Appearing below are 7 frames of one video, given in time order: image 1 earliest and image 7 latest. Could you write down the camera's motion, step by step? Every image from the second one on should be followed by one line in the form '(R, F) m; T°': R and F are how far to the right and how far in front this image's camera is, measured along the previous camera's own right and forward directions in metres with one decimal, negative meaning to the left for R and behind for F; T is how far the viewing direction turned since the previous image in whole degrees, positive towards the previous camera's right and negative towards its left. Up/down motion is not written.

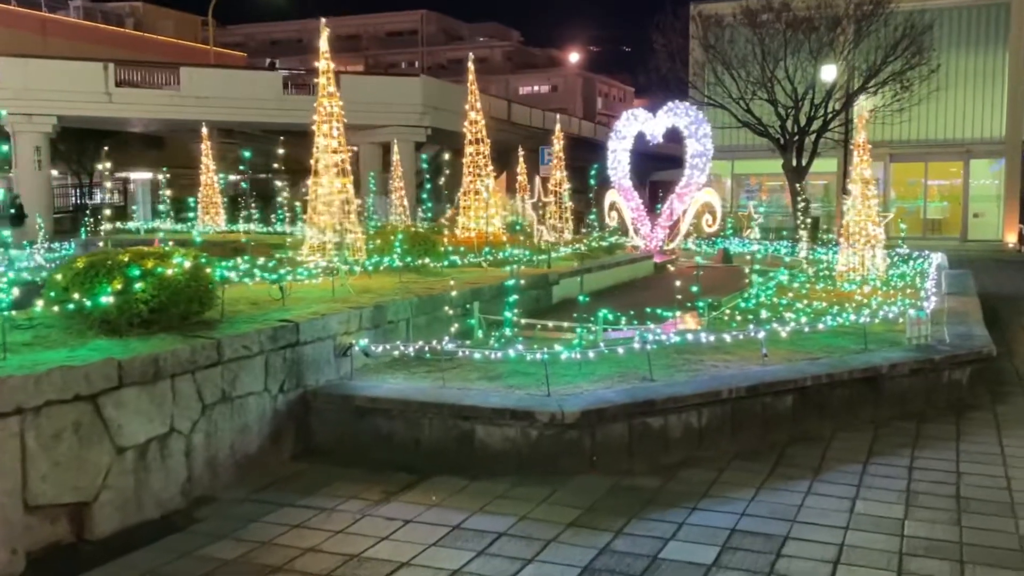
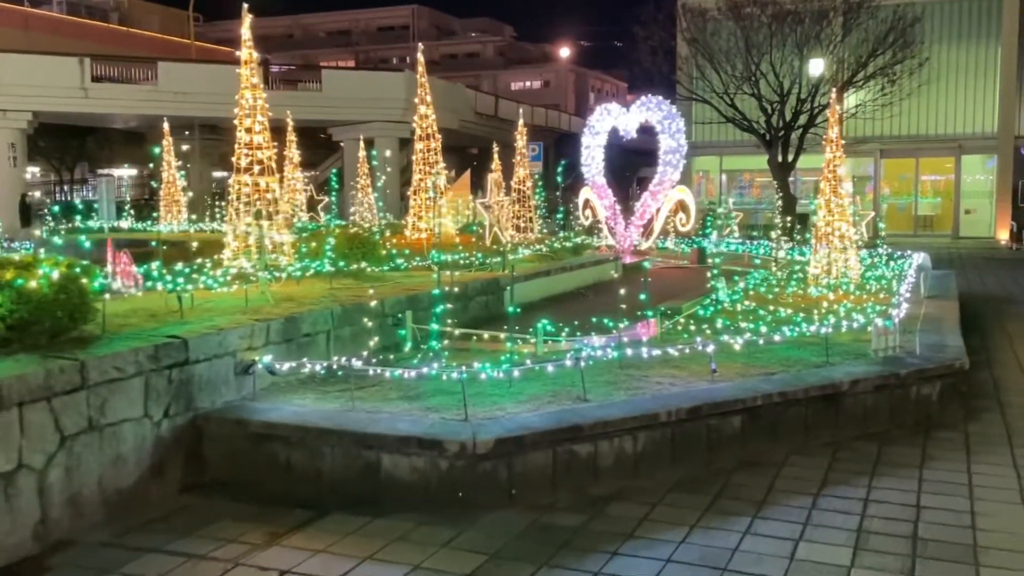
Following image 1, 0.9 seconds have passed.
(+0.4, +0.7) m; 0°
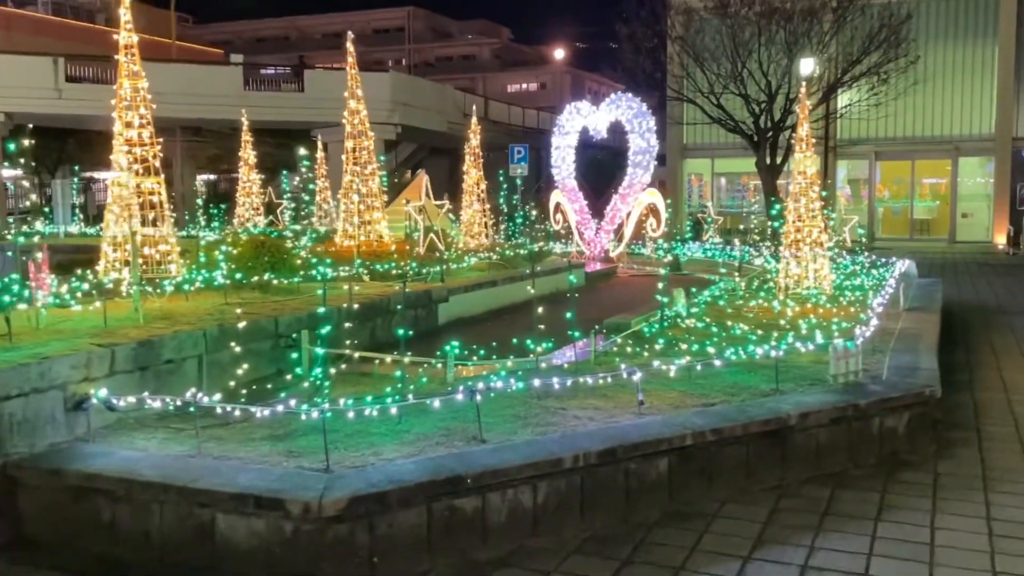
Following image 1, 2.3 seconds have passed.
(+0.6, +1.0) m; 0°
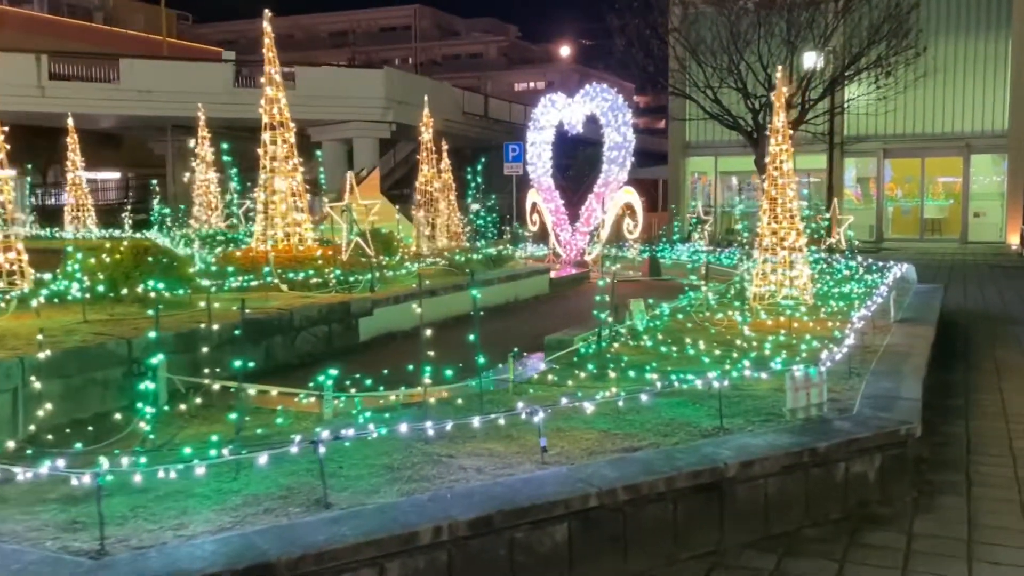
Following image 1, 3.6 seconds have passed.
(+0.6, +1.2) m; -1°
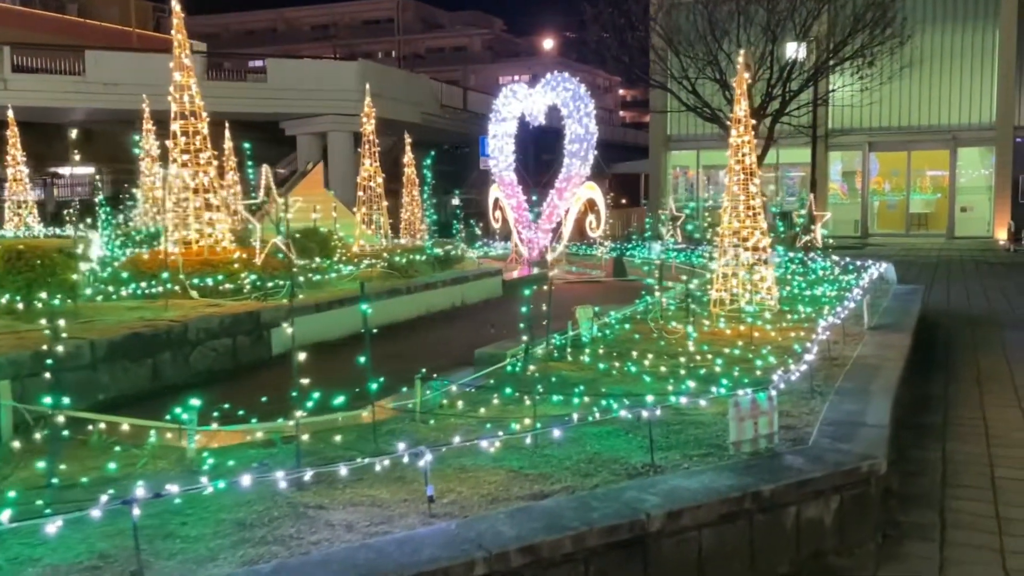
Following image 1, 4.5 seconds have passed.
(+0.4, +0.8) m; +1°
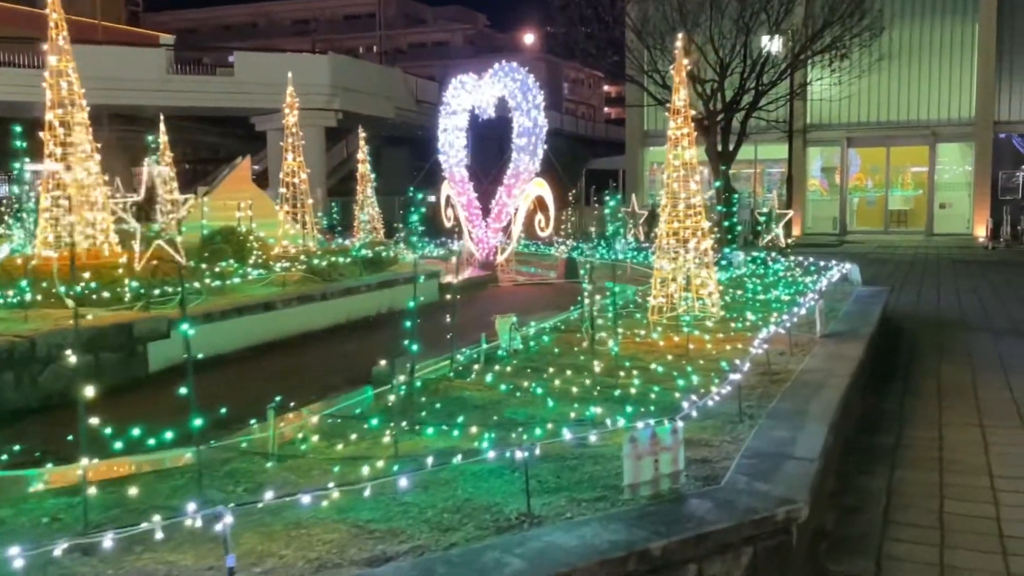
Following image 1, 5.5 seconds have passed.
(+0.5, +0.8) m; +1°
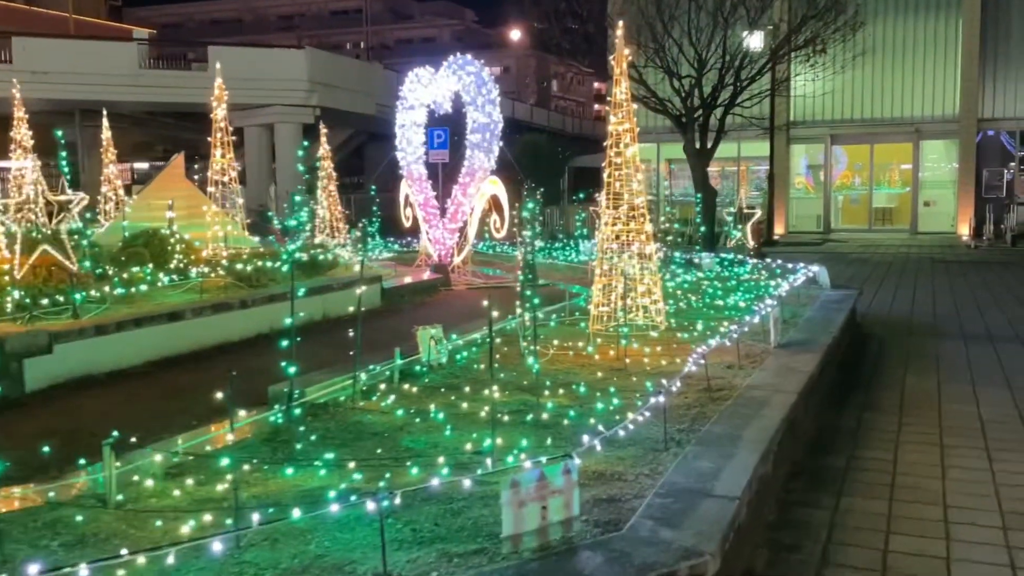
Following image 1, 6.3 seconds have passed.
(+0.4, +0.6) m; 0°
